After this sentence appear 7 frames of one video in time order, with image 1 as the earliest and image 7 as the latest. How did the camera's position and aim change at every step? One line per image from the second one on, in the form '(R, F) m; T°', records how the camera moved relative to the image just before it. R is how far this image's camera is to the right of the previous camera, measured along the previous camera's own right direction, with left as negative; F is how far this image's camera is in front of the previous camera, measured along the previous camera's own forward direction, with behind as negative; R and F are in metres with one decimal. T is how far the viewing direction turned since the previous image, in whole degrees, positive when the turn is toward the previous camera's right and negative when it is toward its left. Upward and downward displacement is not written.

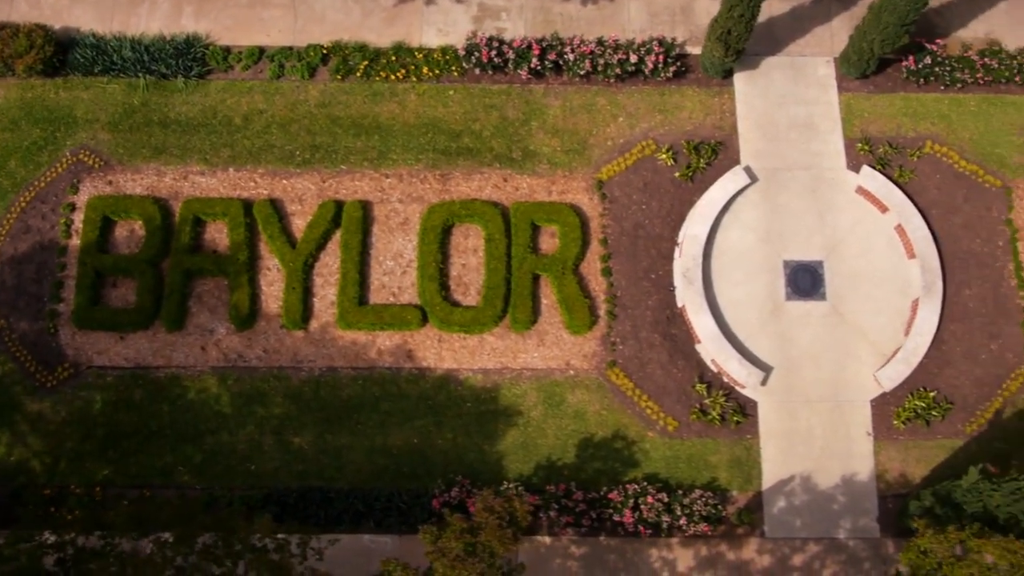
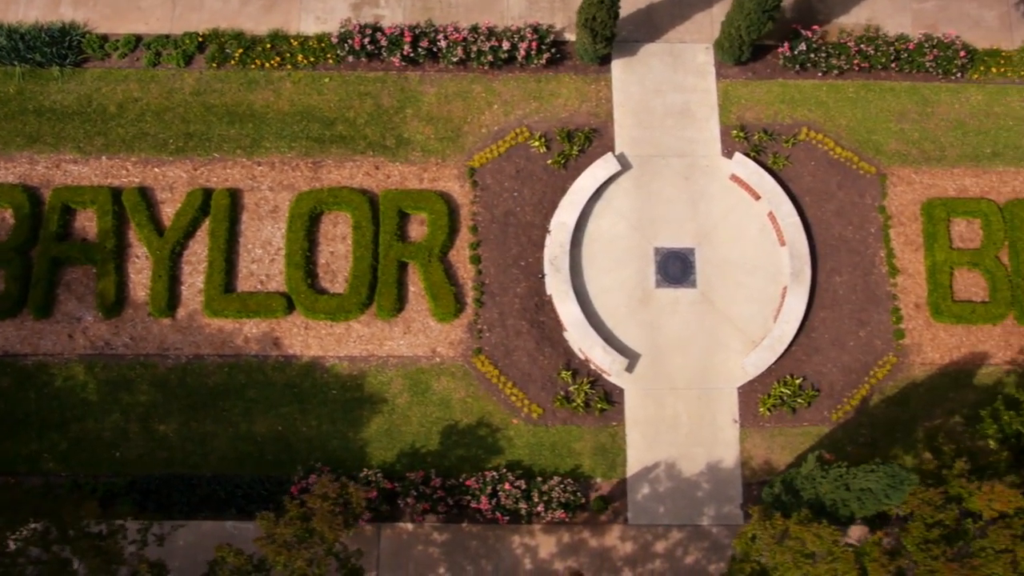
(+1.9, 0.0) m; 0°
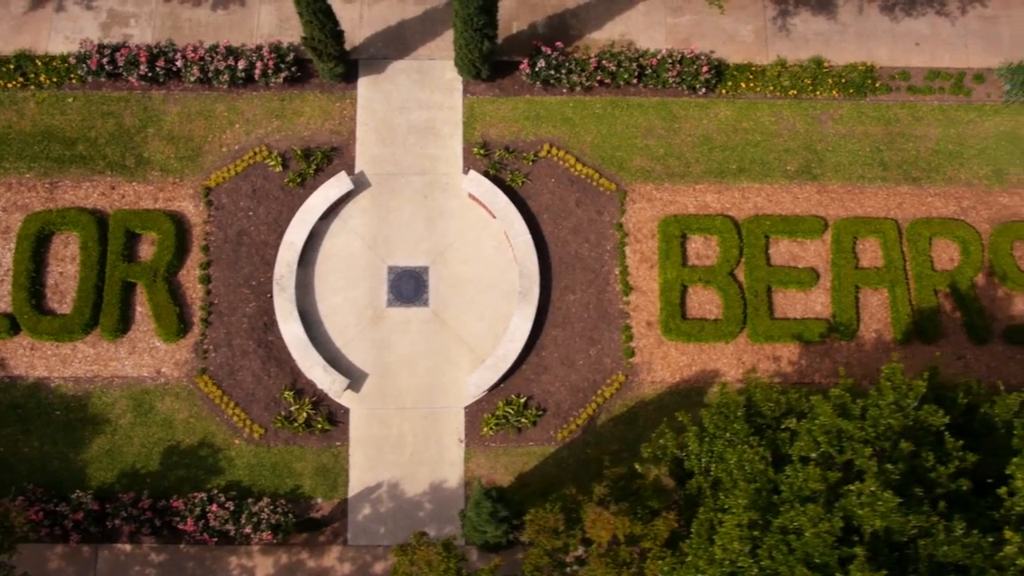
(+3.8, +0.1) m; -1°
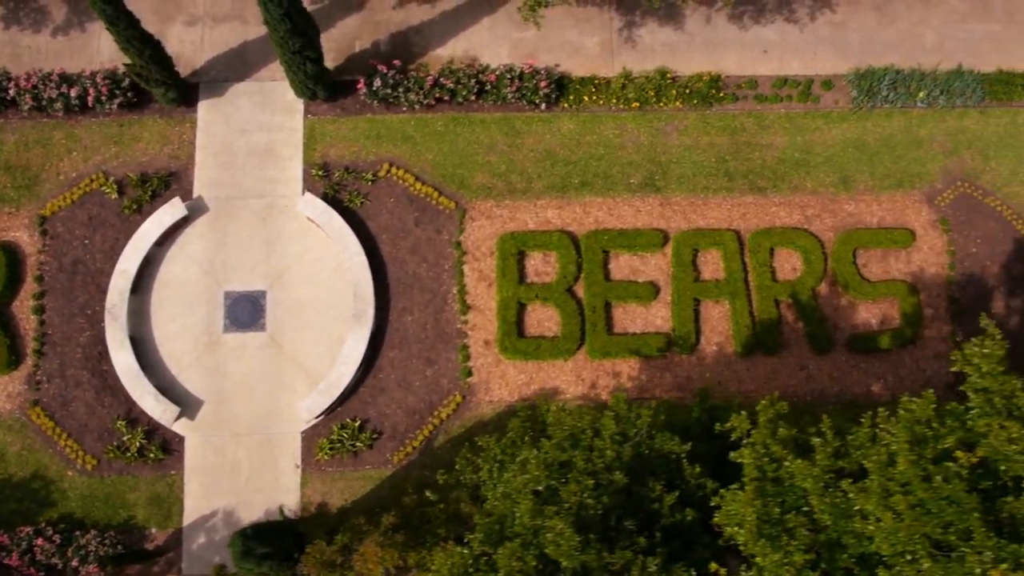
(+2.1, +0.2) m; 0°
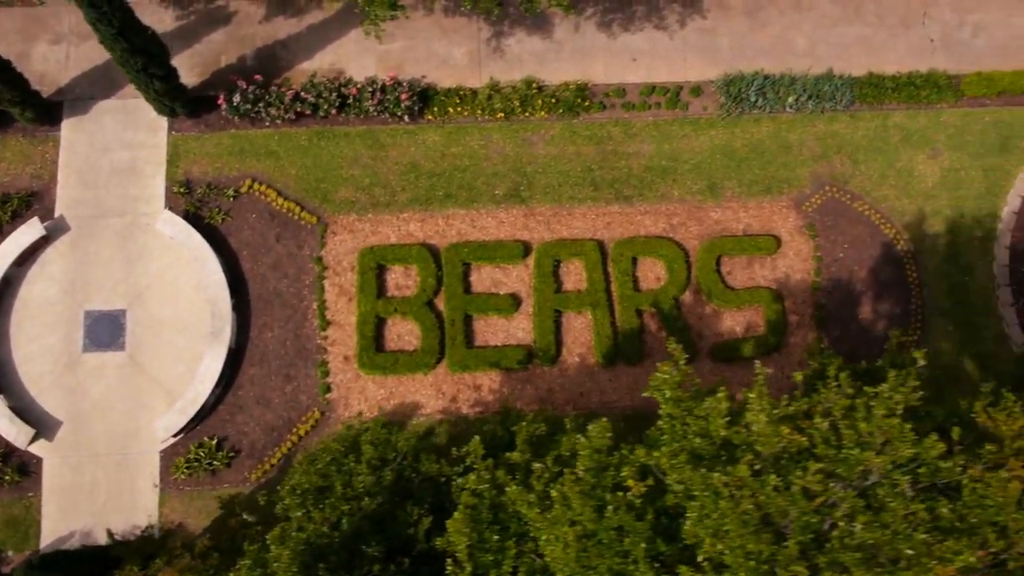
(+1.8, +0.1) m; 0°
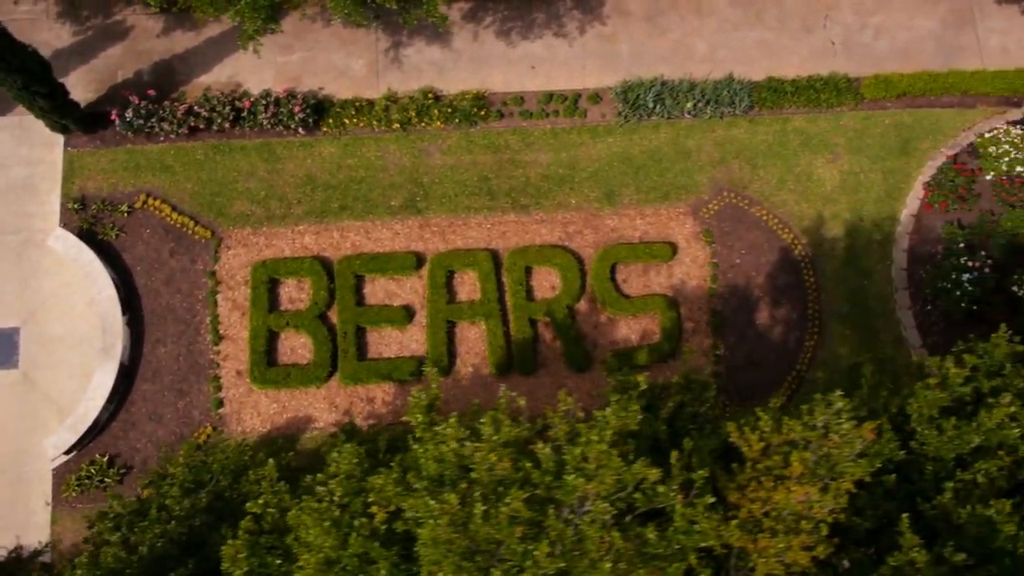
(+1.4, 0.0) m; 0°
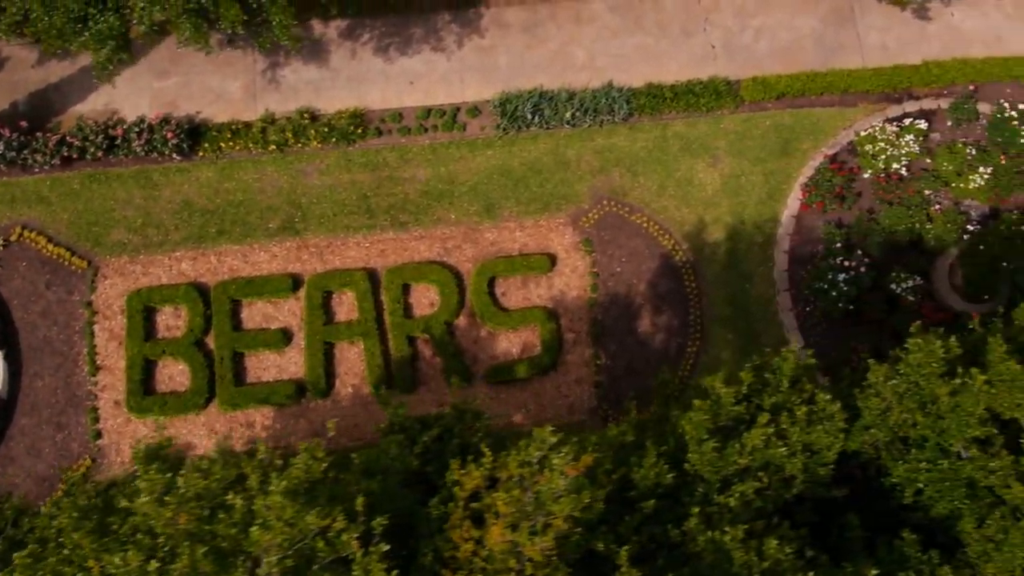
(+1.6, +0.1) m; 0°
